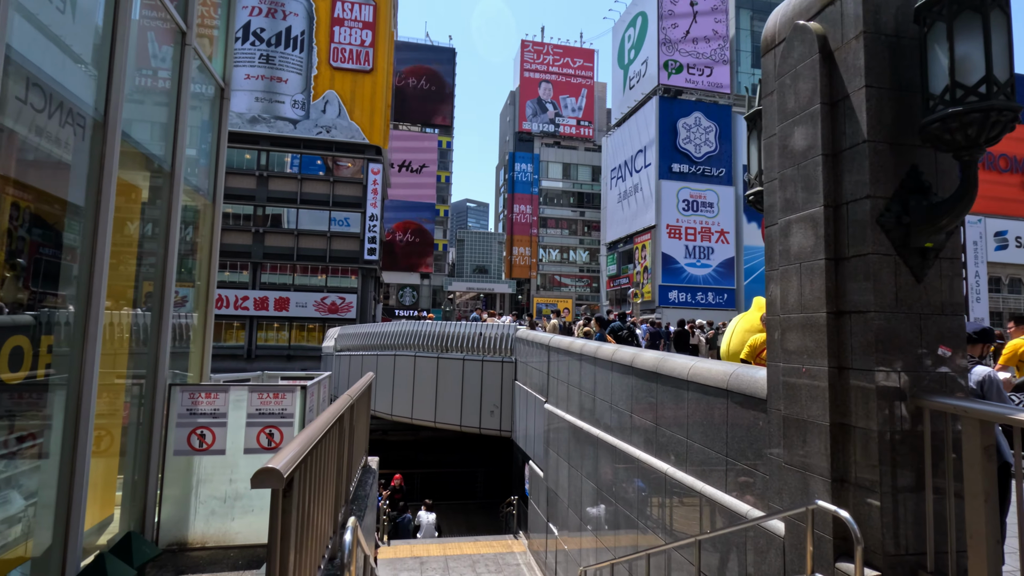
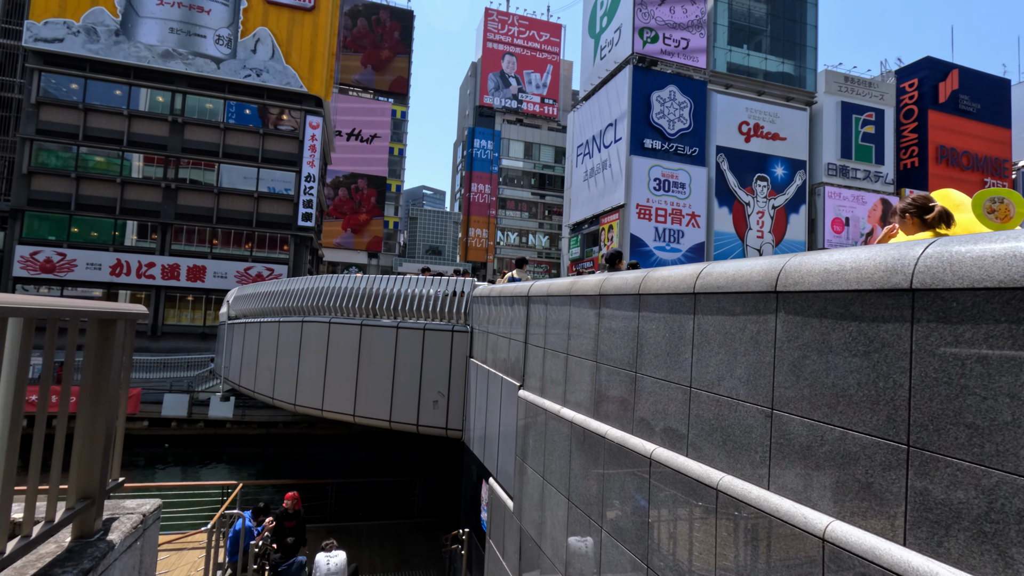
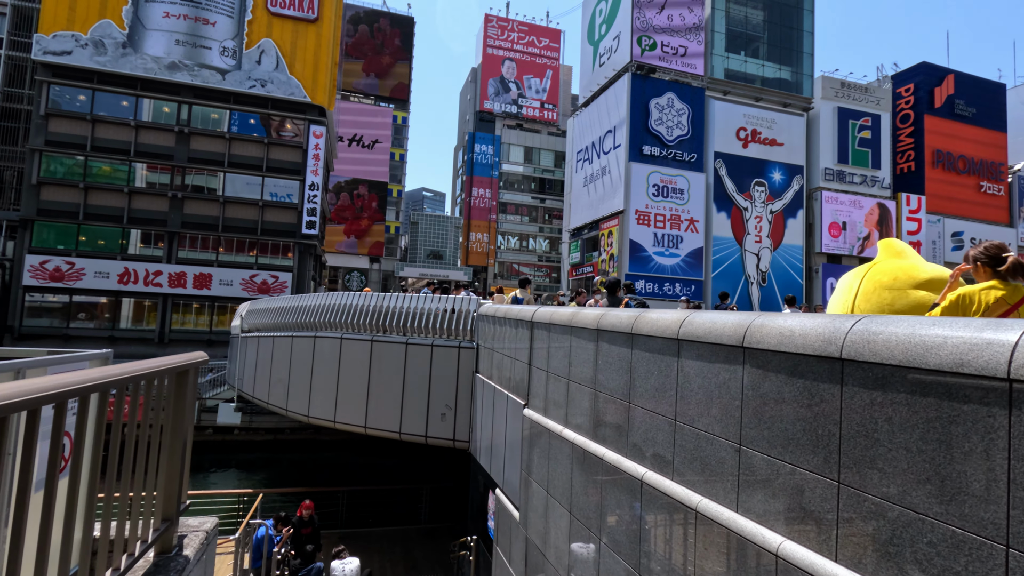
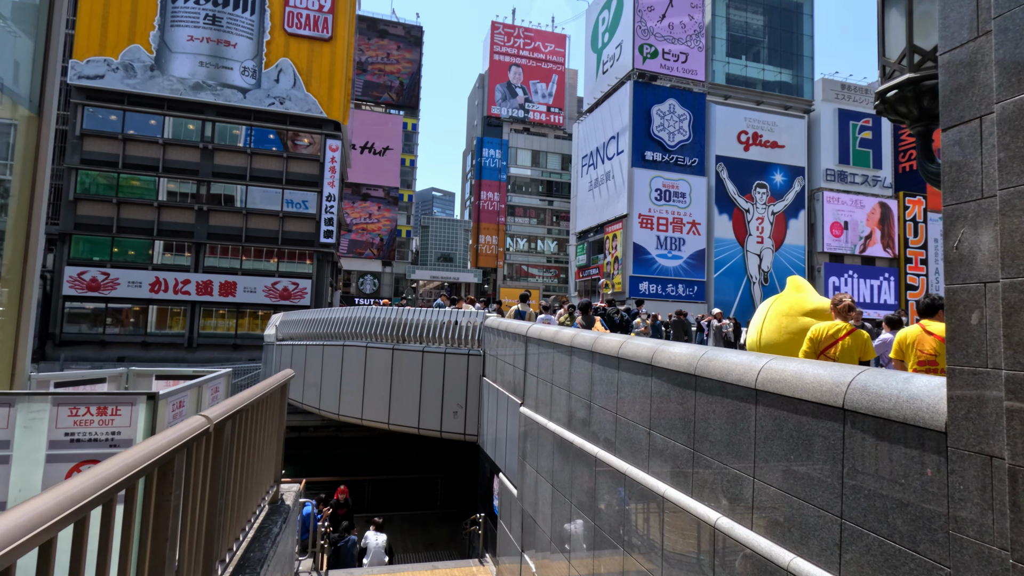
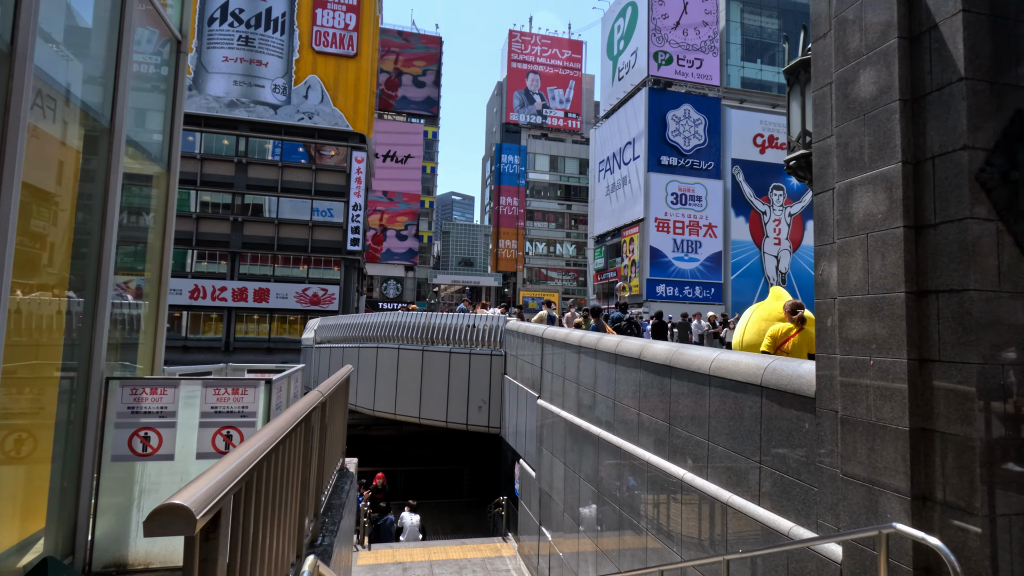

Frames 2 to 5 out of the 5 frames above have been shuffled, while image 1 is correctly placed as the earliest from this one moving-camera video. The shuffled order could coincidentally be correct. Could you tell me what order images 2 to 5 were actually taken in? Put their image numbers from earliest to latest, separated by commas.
5, 4, 3, 2
